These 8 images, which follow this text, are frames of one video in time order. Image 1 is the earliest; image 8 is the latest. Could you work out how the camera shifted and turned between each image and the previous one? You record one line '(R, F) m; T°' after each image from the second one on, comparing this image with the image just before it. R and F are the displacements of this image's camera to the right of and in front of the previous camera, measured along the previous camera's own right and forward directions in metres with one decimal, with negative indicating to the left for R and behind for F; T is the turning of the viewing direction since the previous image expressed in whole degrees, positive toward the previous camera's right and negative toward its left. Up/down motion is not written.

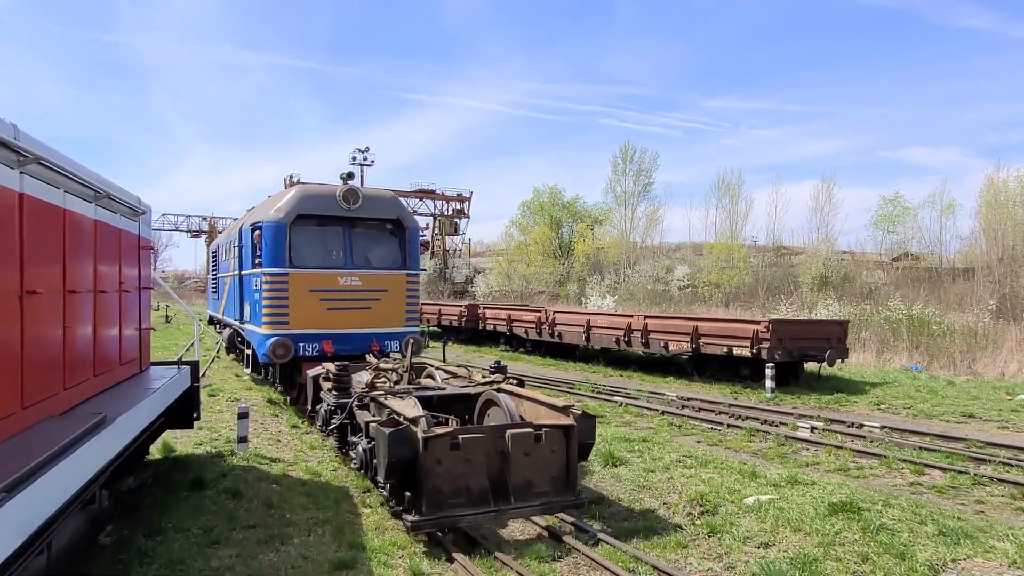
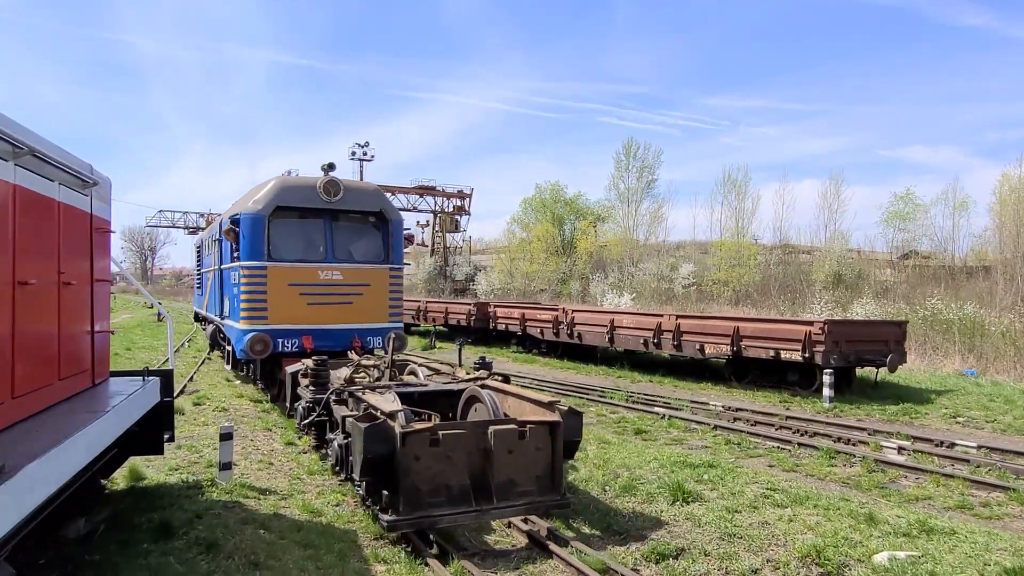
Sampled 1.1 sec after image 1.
(-0.4, +1.4) m; 0°
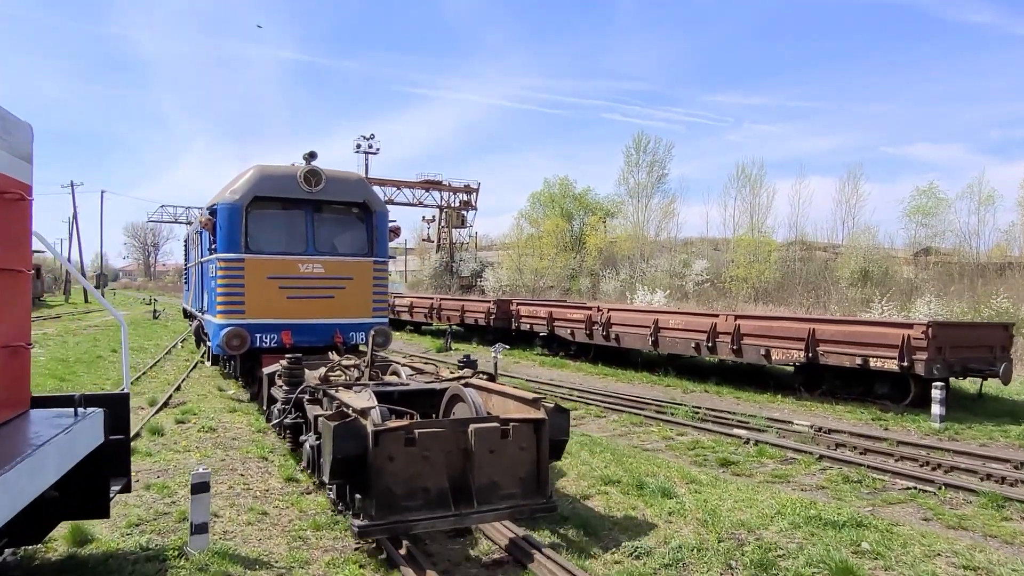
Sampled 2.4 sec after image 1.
(-0.5, +1.8) m; 0°
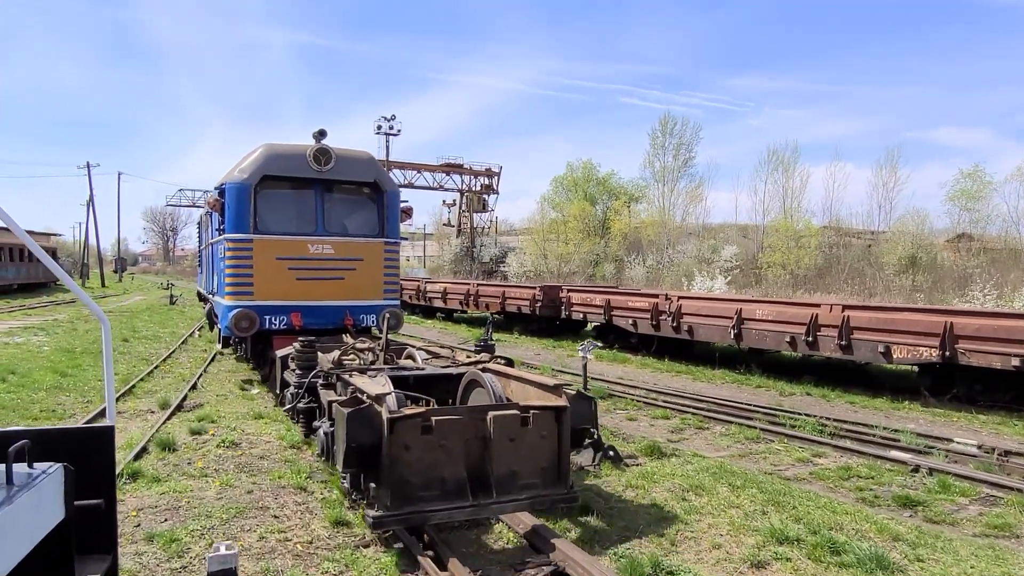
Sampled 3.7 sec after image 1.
(-0.8, +1.8) m; -1°
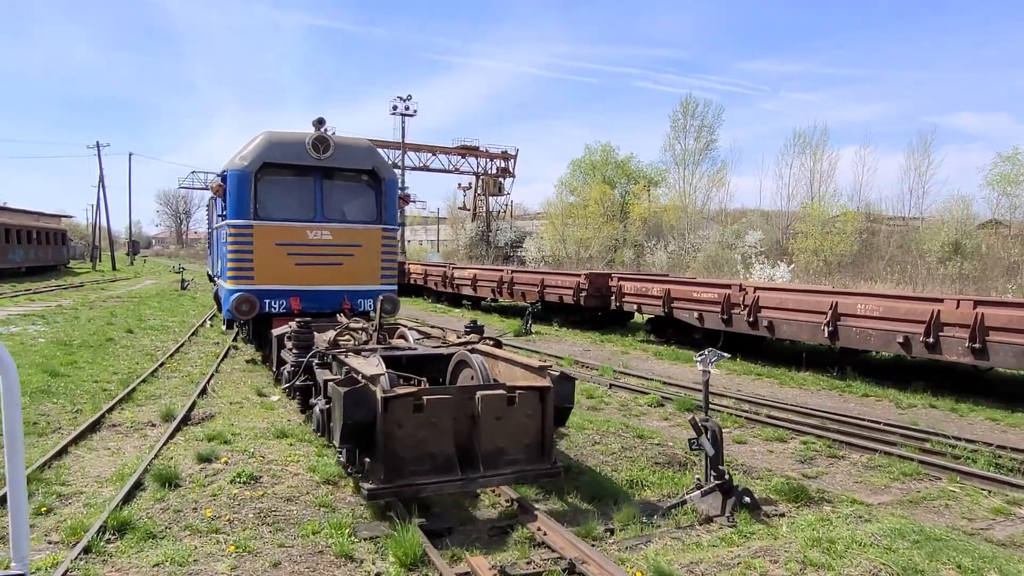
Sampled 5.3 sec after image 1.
(-0.7, +1.7) m; -1°
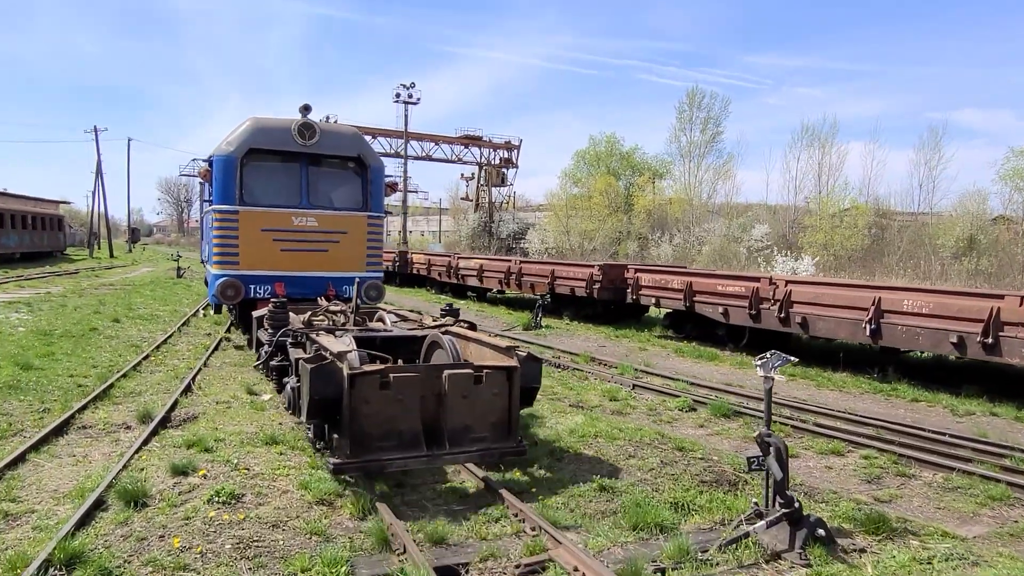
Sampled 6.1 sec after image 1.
(-0.2, +0.9) m; 0°
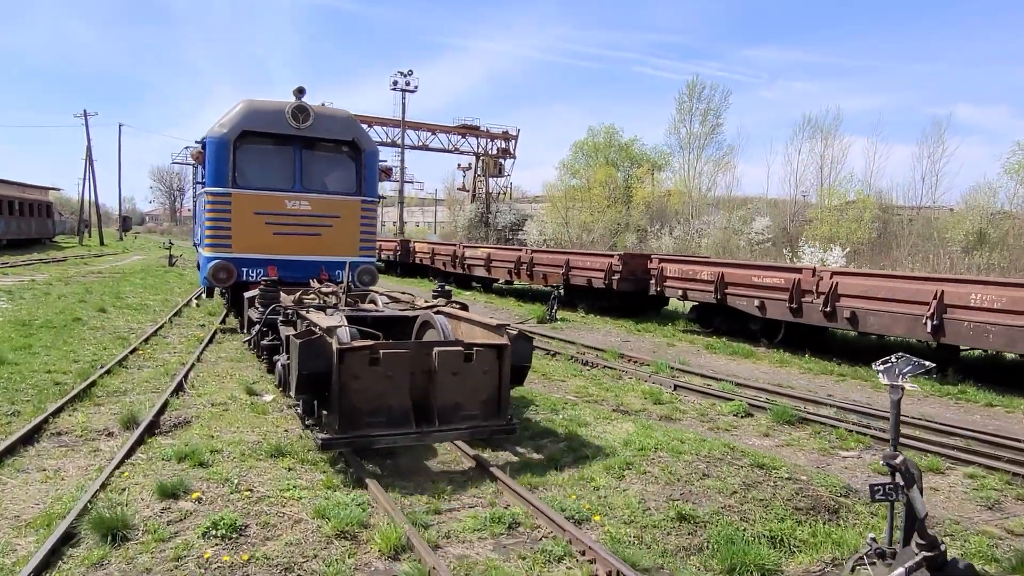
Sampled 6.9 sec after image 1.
(-0.4, +0.9) m; 0°
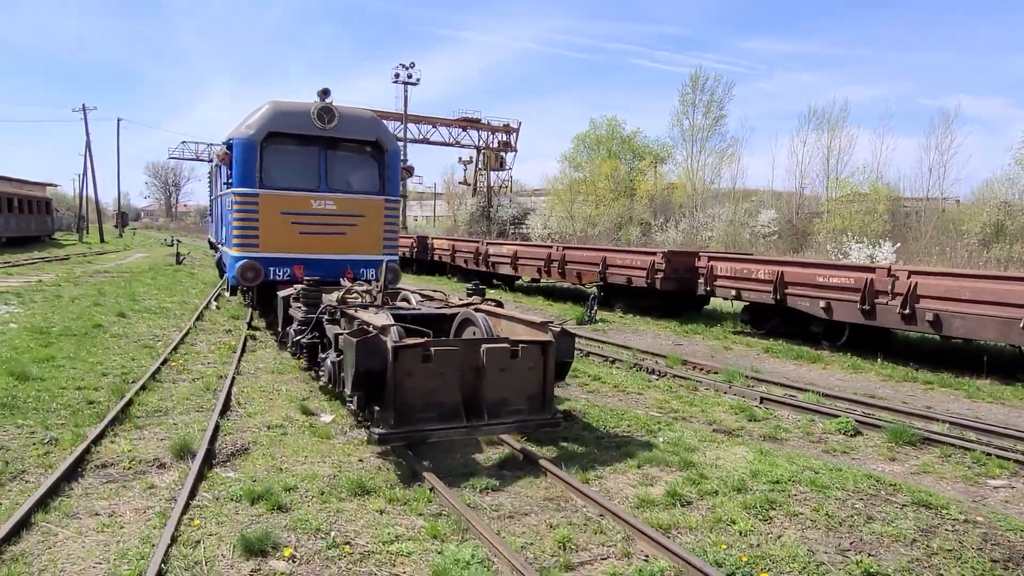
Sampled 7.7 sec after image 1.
(-0.8, +0.7) m; 0°
